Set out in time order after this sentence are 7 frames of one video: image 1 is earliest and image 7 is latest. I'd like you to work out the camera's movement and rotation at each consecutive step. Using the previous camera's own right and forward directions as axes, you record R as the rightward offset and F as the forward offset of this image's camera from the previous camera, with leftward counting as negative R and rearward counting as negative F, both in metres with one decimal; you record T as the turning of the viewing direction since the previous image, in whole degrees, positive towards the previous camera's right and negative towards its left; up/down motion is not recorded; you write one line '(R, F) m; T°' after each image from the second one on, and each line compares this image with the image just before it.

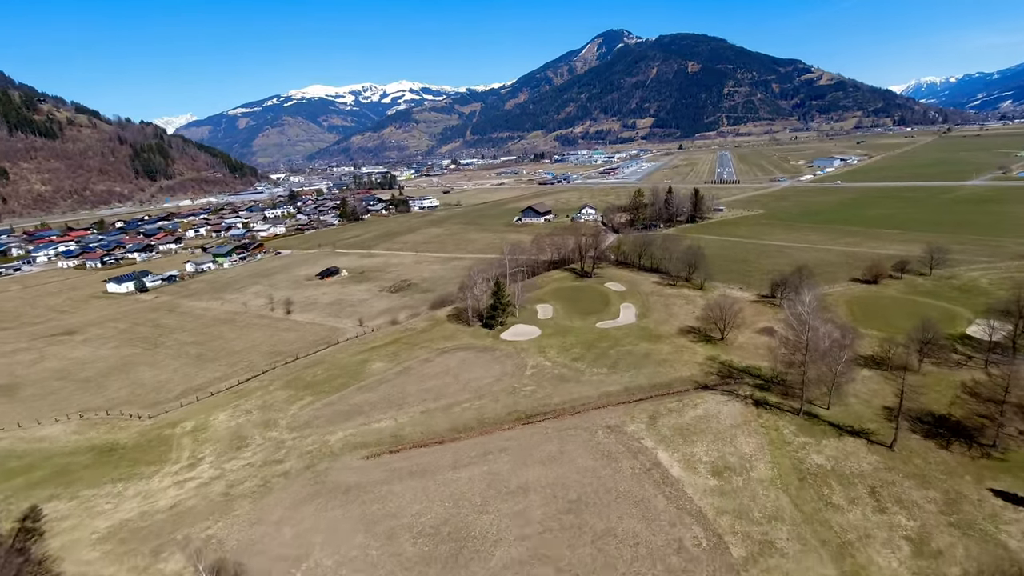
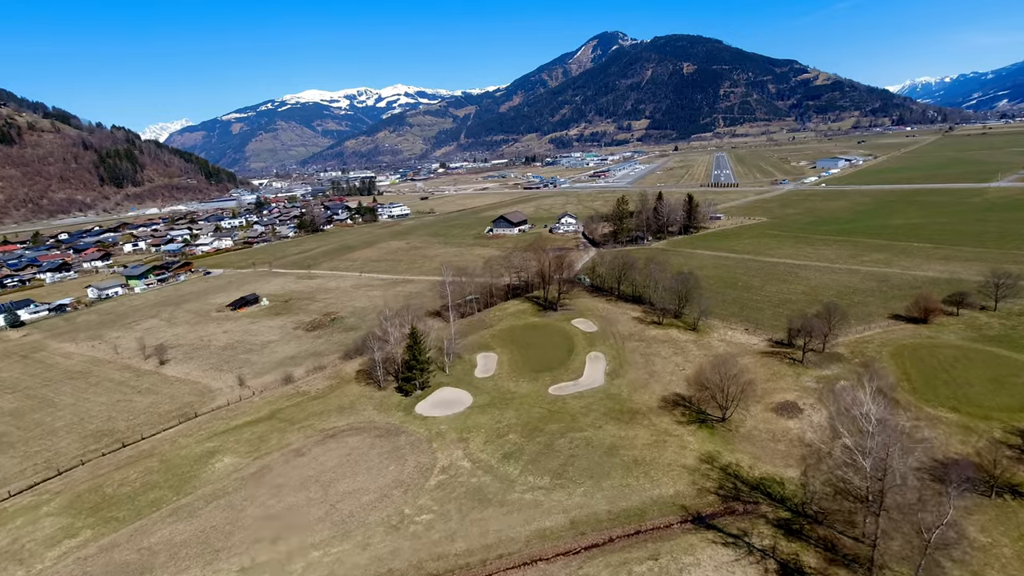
(+4.3, +11.4) m; 0°
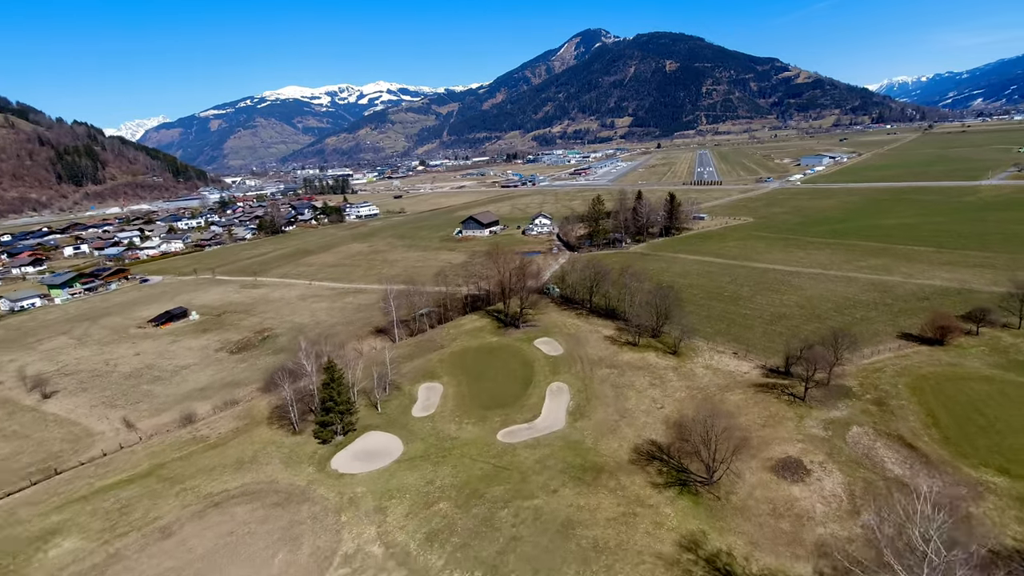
(+2.0, +5.6) m; +2°
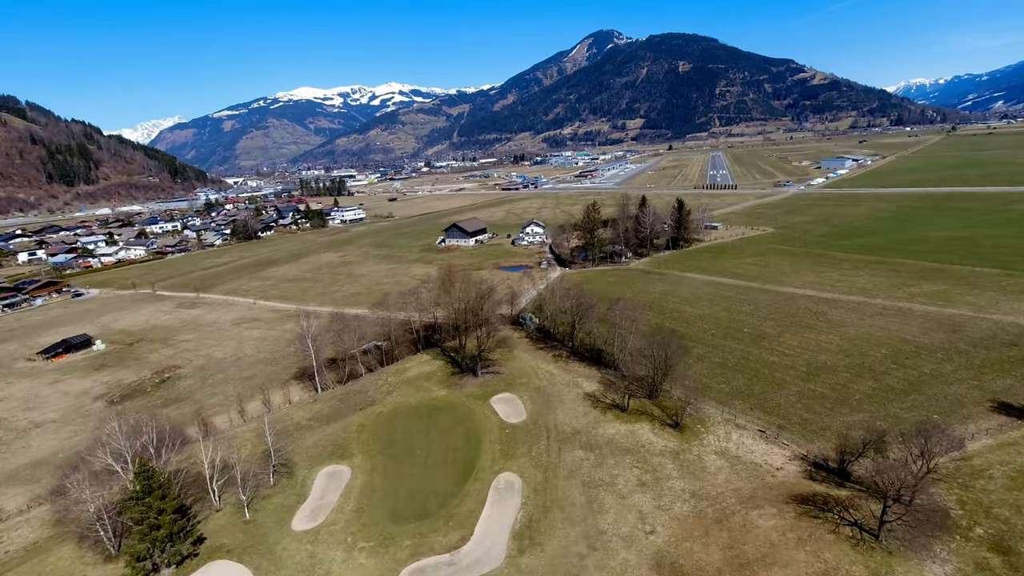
(+2.9, +8.7) m; -1°
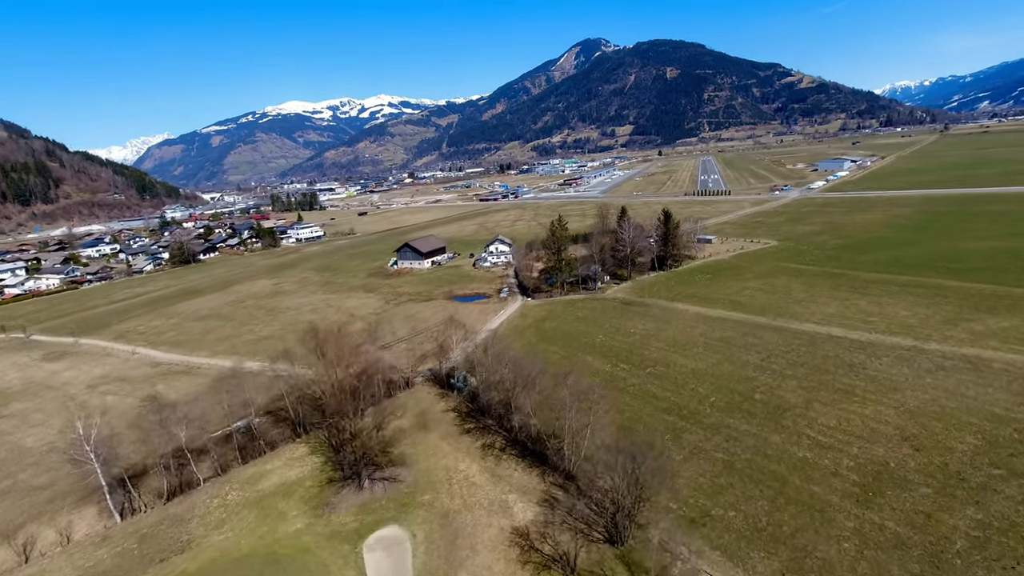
(+3.5, +9.8) m; +1°
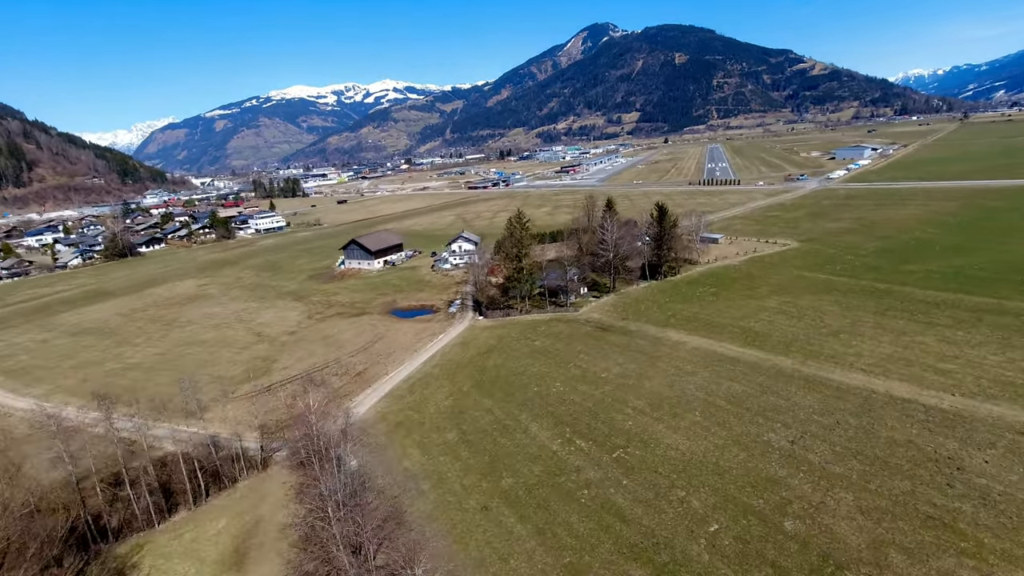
(+3.5, +9.8) m; -1°
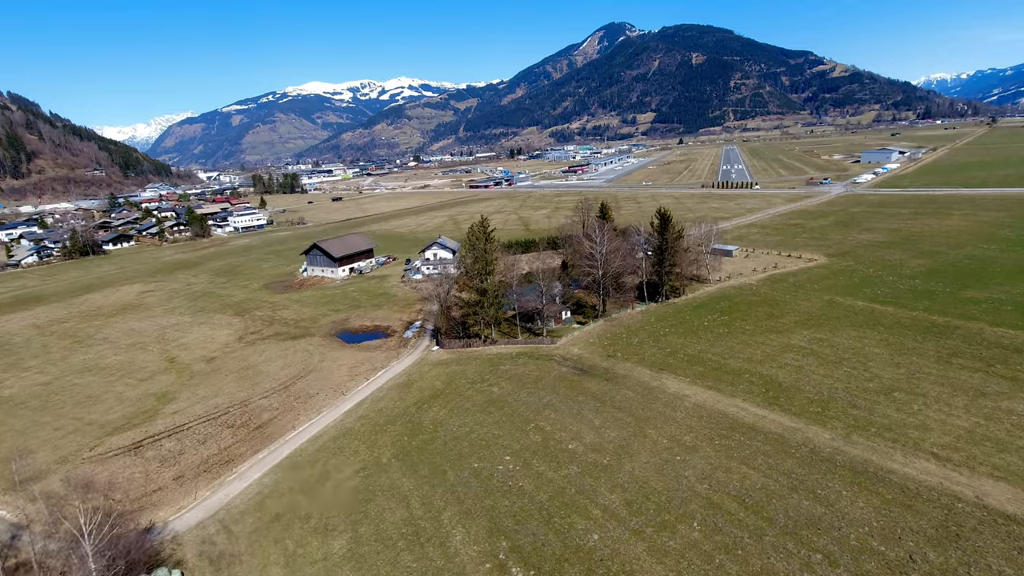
(+2.4, +6.4) m; -1°
